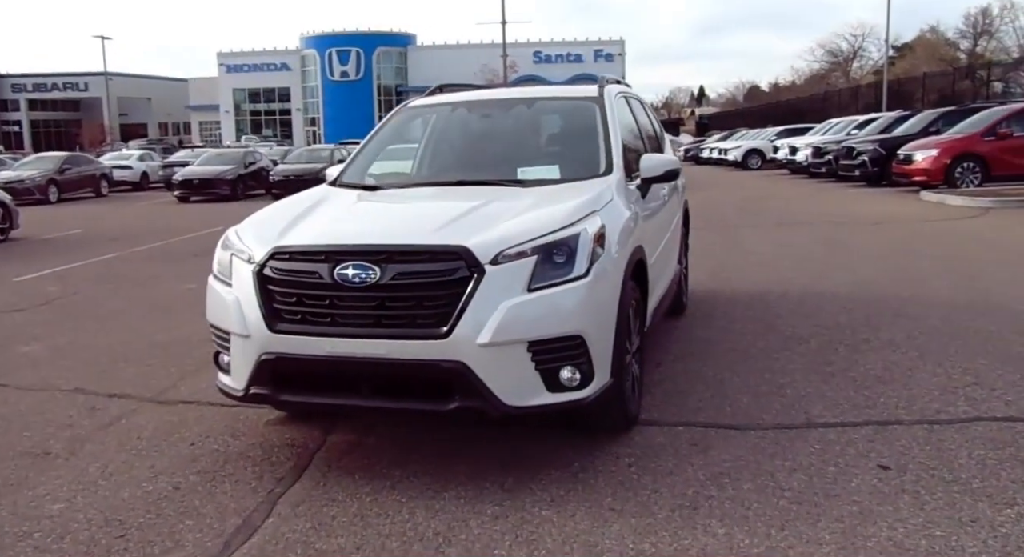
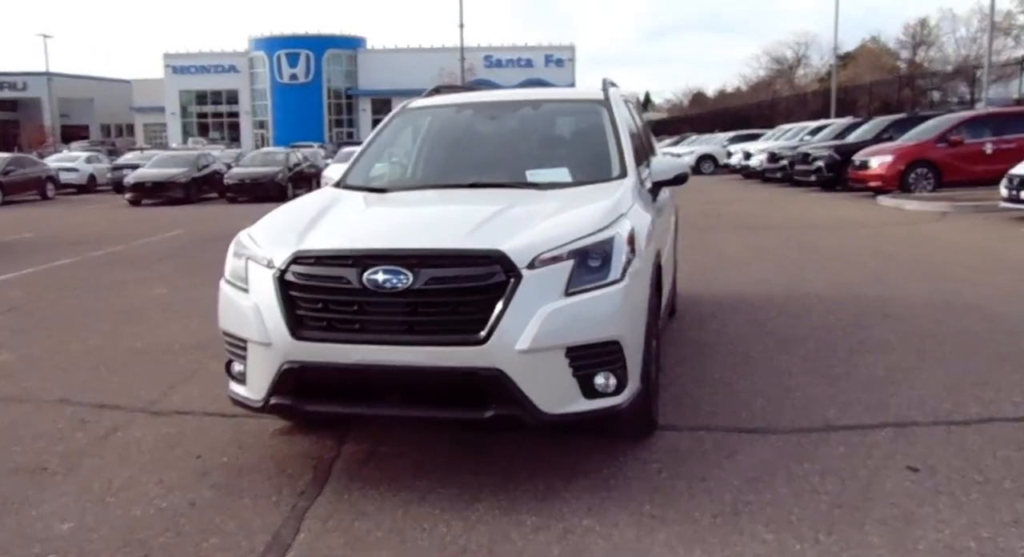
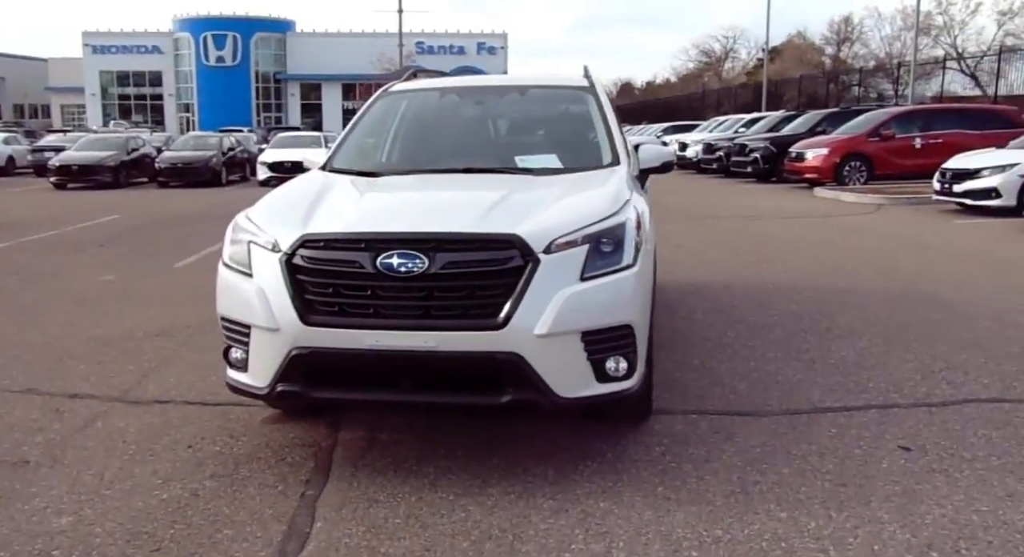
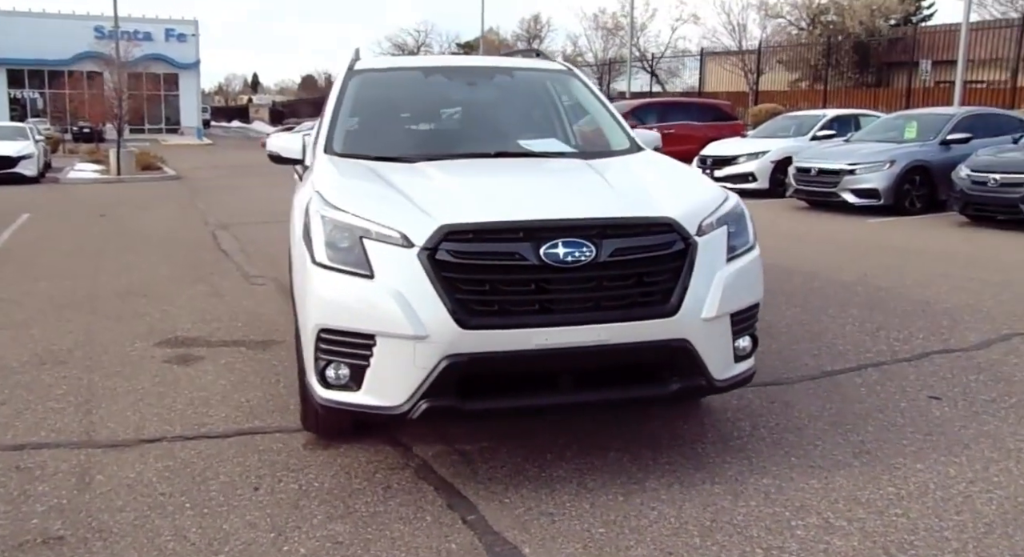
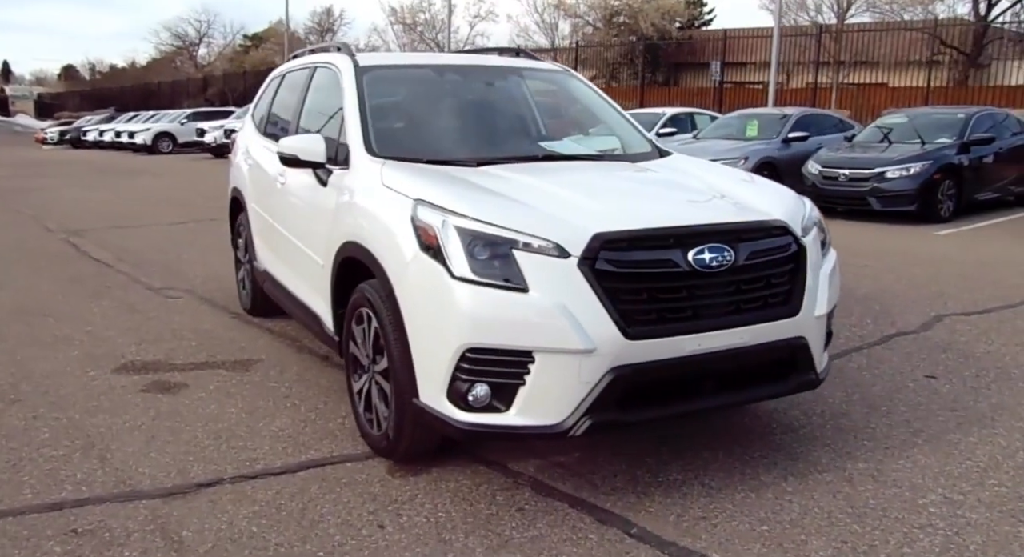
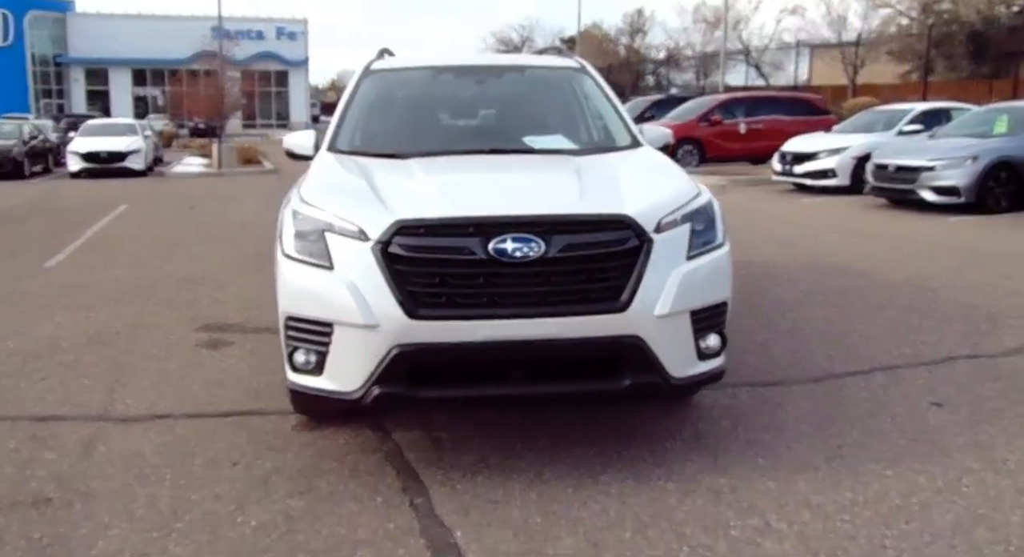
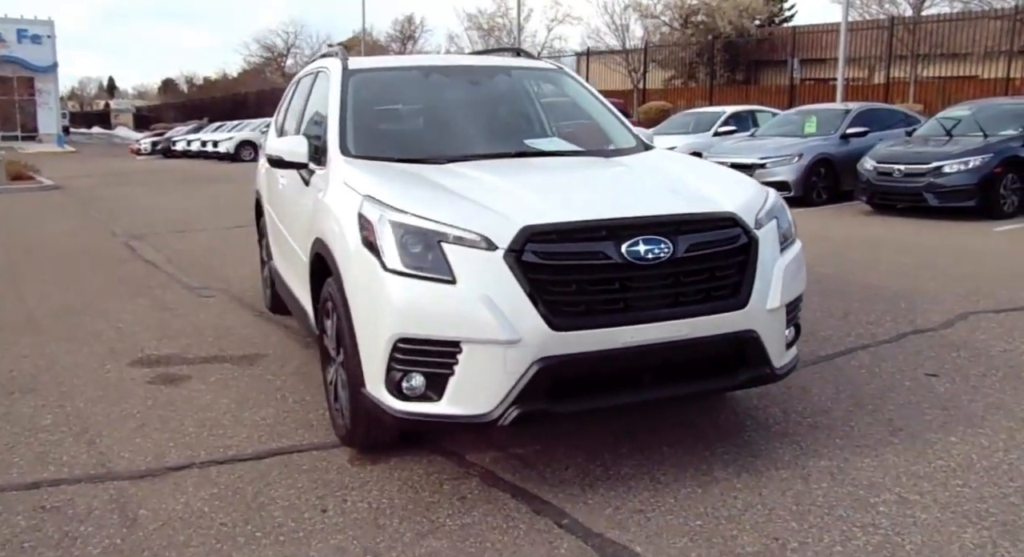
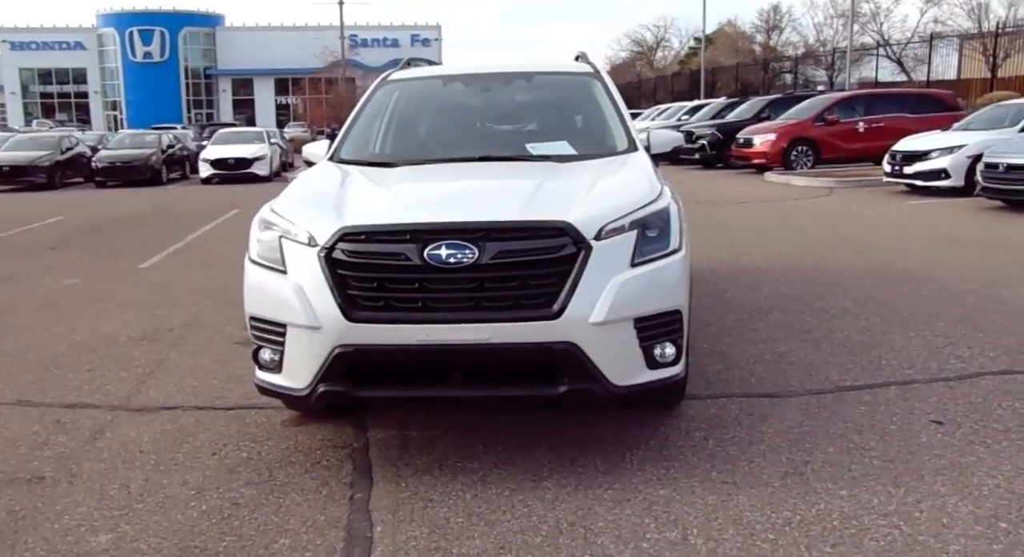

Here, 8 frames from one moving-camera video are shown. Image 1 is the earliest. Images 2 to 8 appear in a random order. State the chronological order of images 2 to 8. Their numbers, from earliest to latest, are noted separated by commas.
2, 3, 8, 6, 4, 7, 5
